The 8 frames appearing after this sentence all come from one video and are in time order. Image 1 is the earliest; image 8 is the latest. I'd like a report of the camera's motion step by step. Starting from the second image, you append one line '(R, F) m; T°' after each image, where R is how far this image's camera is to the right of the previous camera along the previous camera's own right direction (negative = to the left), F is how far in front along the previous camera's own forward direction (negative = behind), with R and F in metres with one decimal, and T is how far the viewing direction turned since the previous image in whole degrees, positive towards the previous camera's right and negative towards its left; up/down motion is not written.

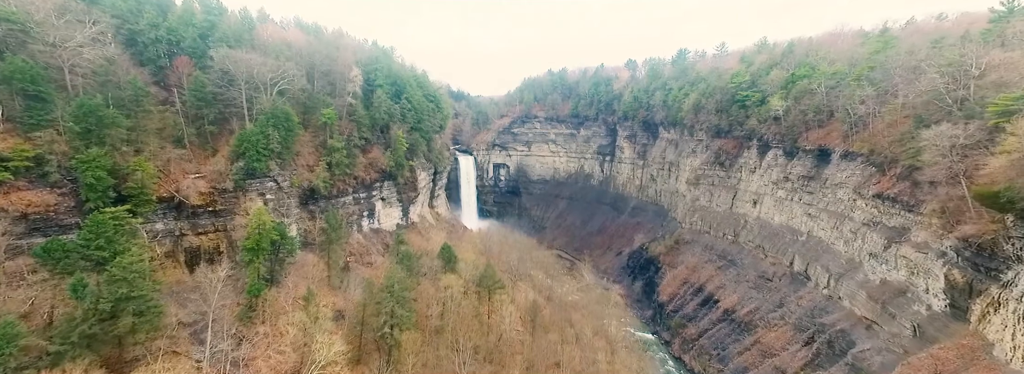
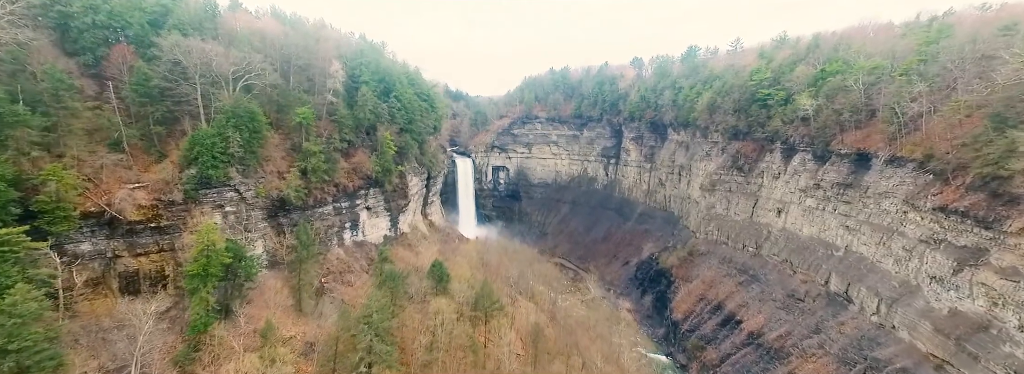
(0.0, +2.8) m; 0°
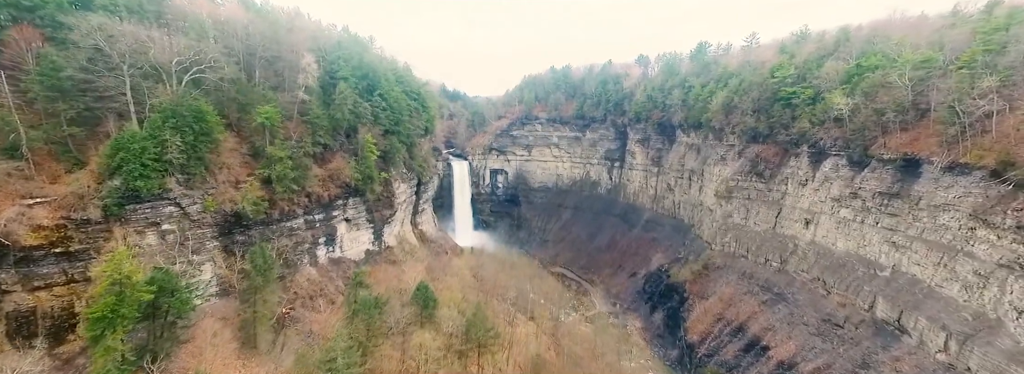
(+0.1, +2.9) m; 0°
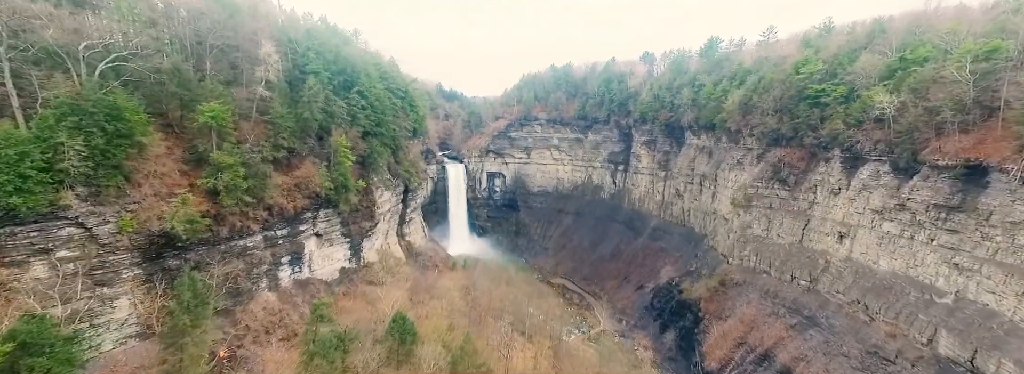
(+0.2, +3.0) m; 0°
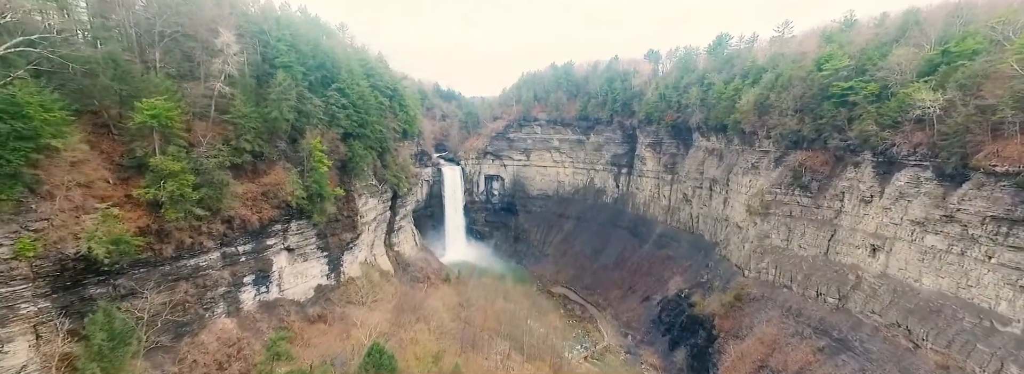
(+0.2, +2.3) m; 0°
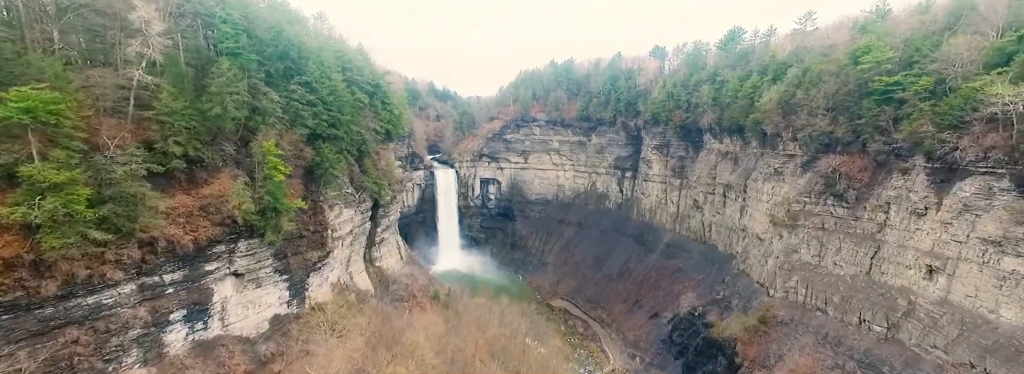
(+0.2, +3.1) m; 0°
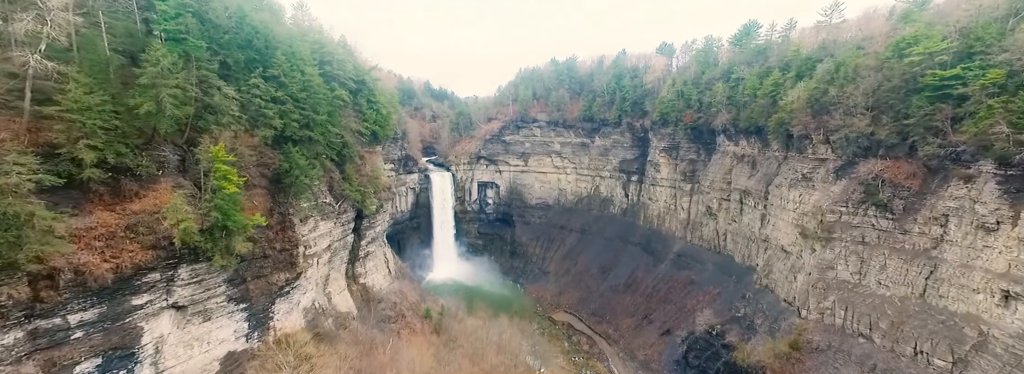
(-0.1, +2.7) m; 0°
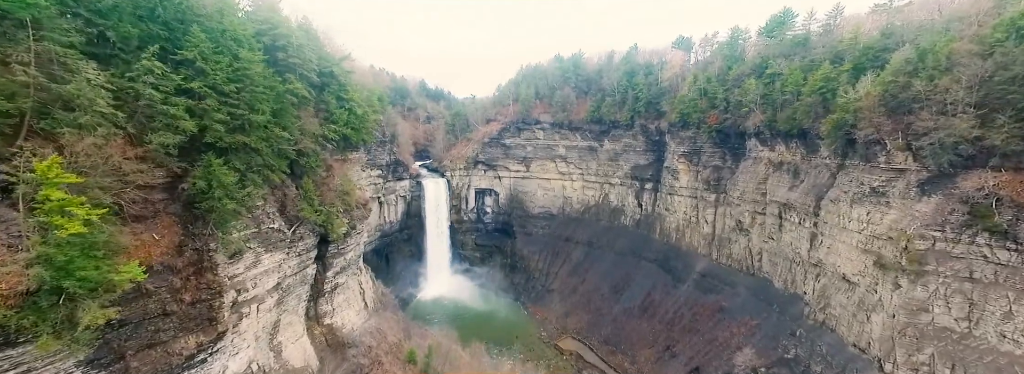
(-0.2, +4.7) m; 0°
